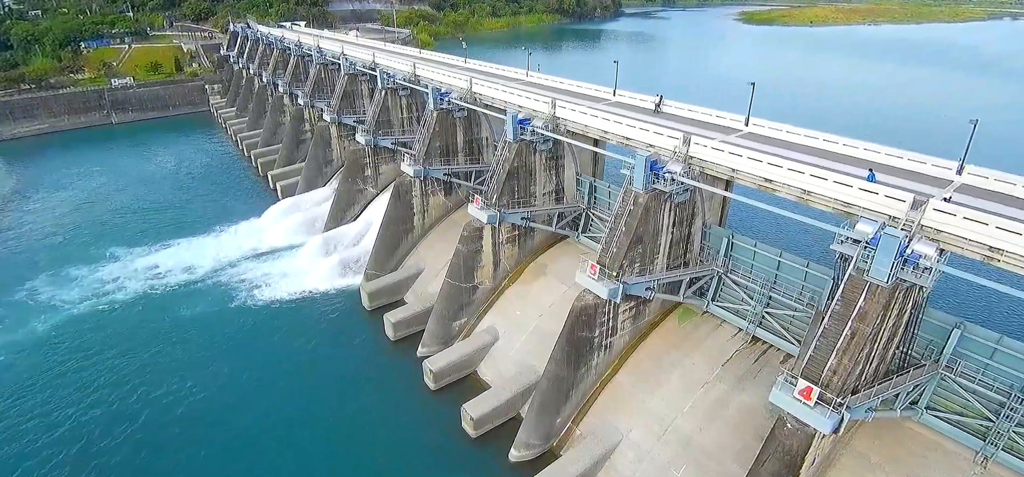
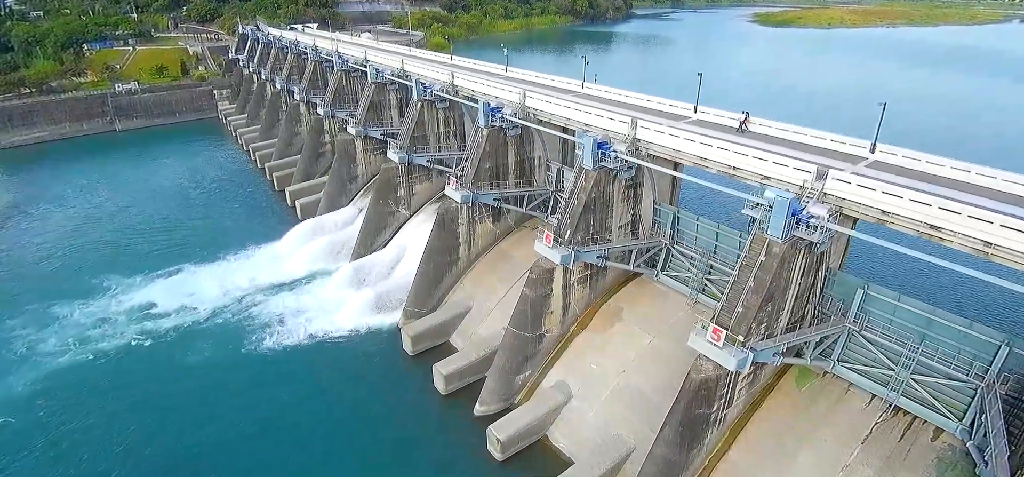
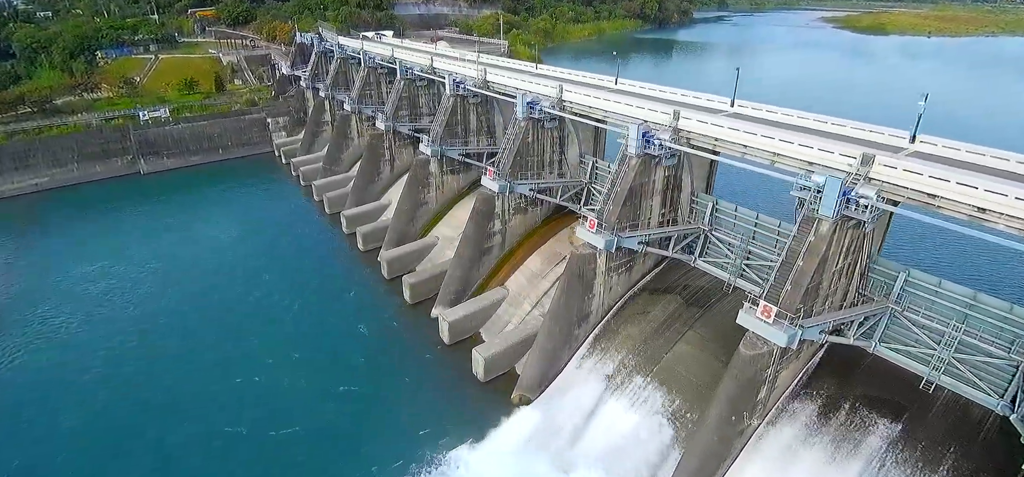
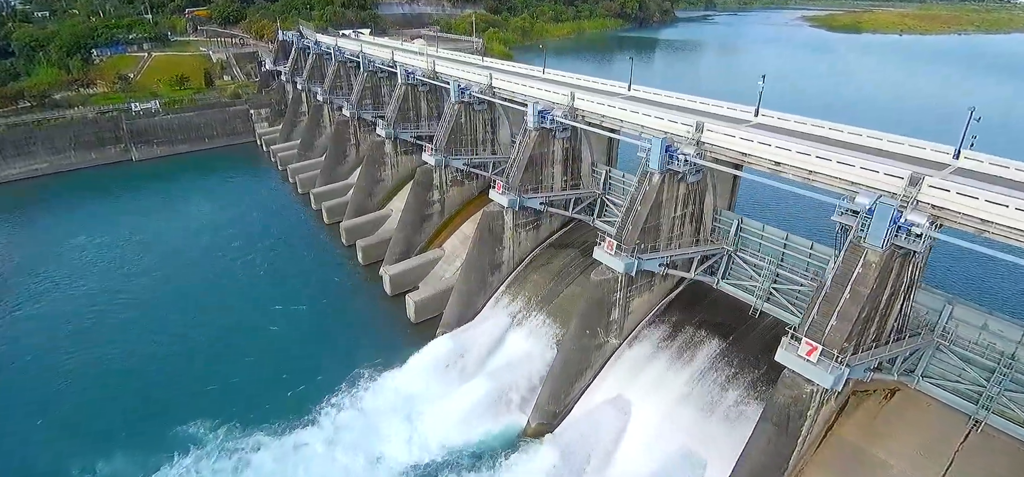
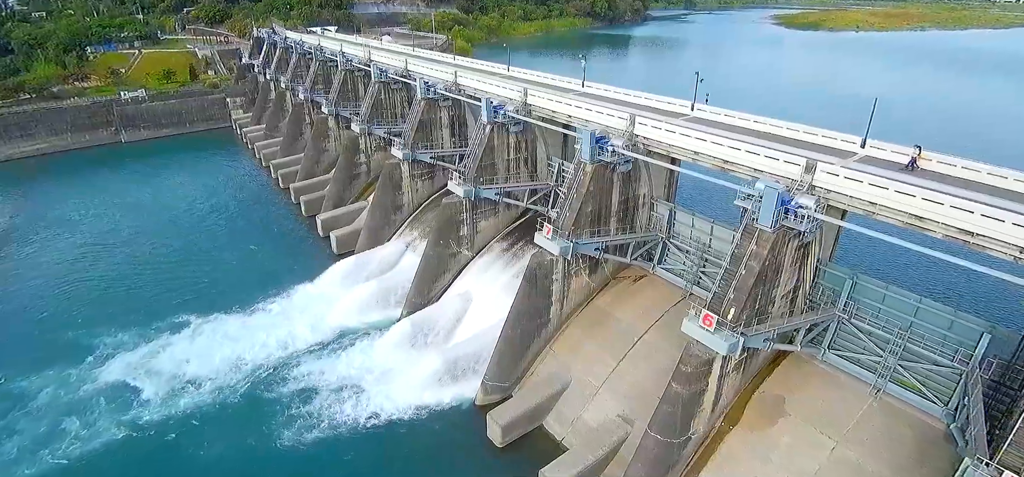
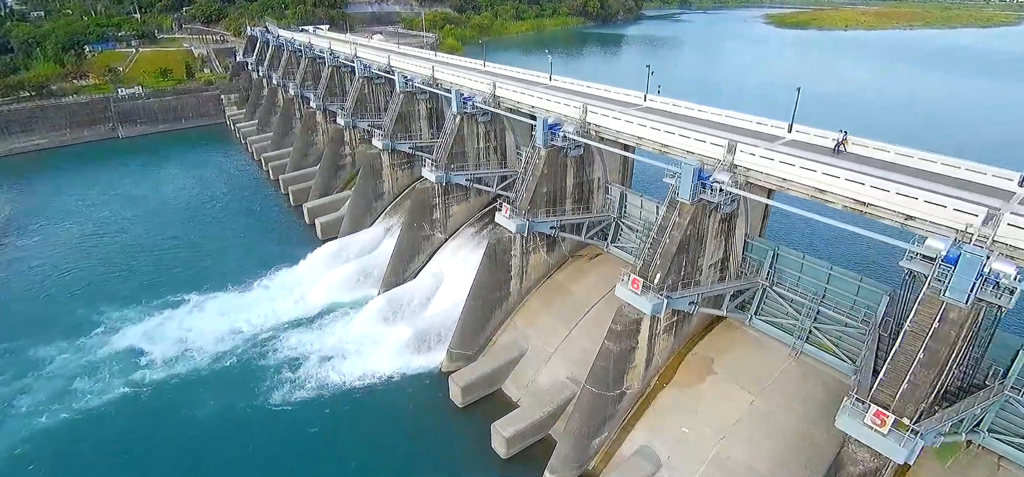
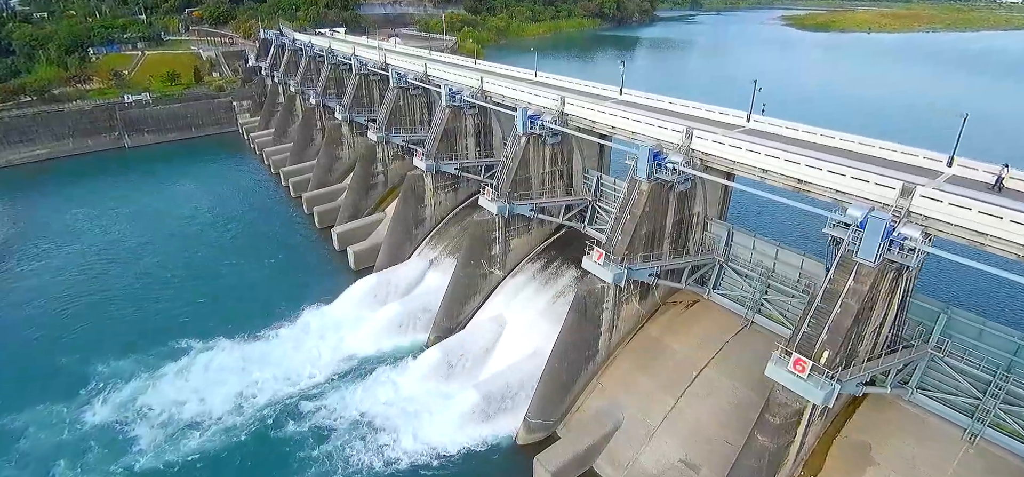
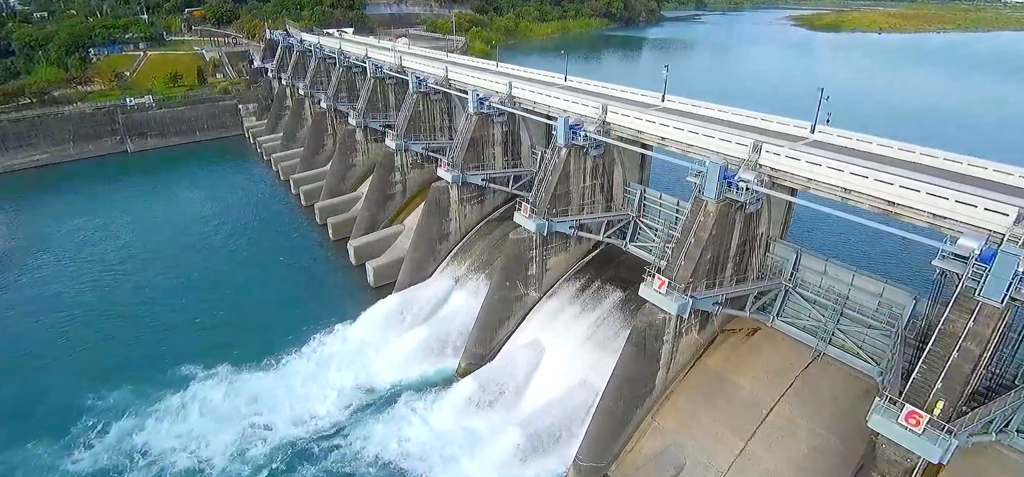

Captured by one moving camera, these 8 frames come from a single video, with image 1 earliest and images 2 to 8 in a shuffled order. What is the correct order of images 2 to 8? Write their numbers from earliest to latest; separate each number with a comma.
2, 6, 5, 7, 8, 4, 3
